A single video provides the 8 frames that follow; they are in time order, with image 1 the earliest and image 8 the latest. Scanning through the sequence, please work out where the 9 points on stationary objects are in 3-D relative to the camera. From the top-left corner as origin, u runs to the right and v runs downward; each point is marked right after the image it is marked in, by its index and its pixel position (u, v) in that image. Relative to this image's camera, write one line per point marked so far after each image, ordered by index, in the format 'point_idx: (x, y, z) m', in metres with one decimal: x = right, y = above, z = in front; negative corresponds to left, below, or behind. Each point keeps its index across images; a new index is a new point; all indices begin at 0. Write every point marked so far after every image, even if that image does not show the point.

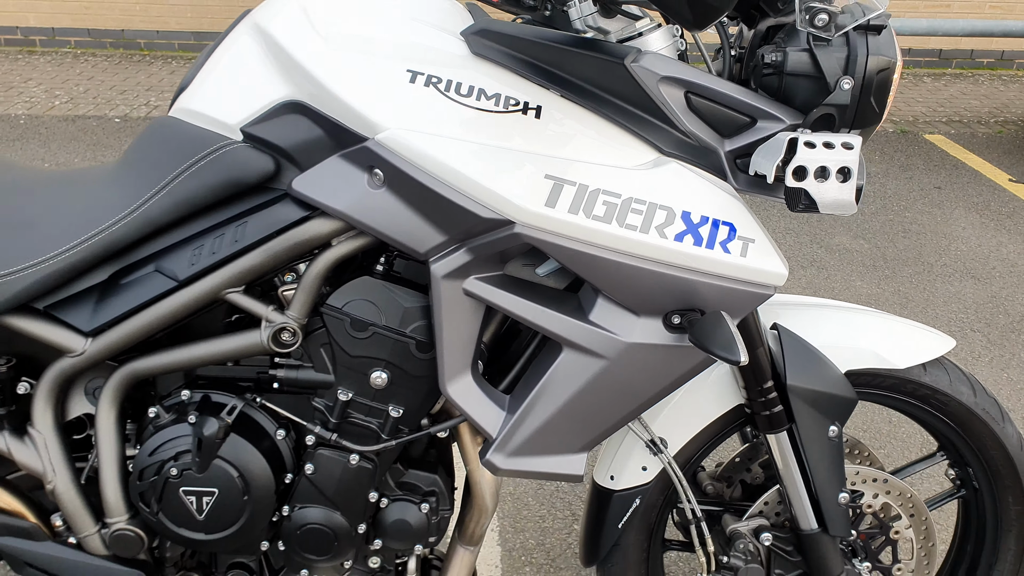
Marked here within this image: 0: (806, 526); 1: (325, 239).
0: (+0.5, -0.4, +1.3) m
1: (-0.3, +0.1, +1.1) m
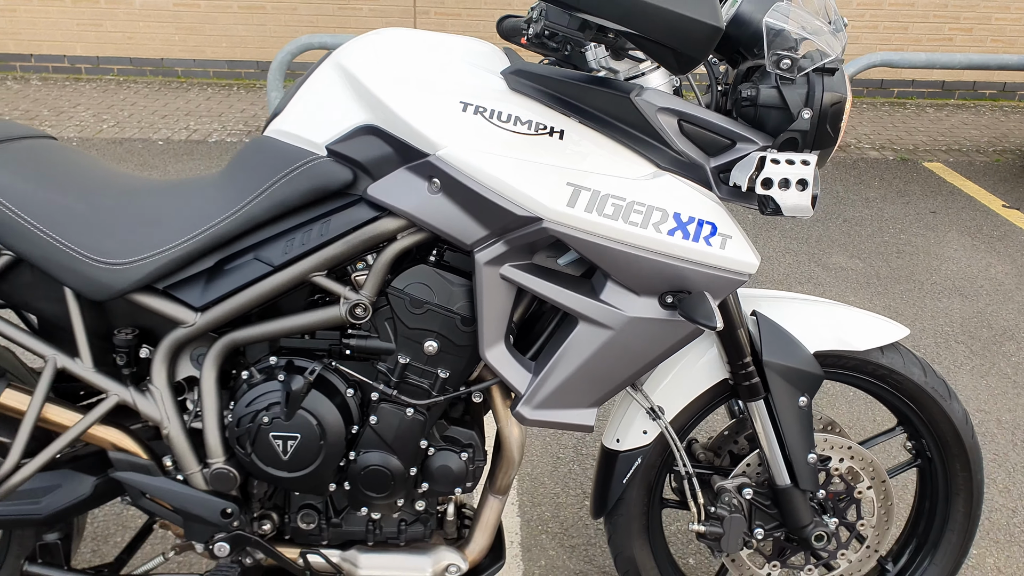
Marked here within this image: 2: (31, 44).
0: (+0.6, -0.4, +1.6) m
1: (-0.2, +0.1, +1.4) m
2: (-4.5, +2.3, +7.2) m
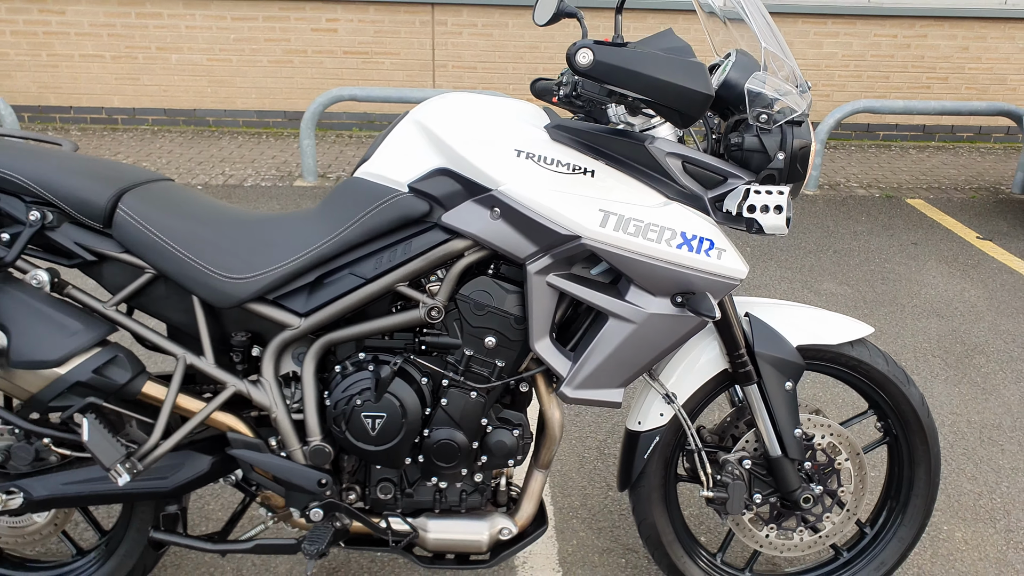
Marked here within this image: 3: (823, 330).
0: (+0.7, -0.4, +1.9) m
1: (-0.1, +0.1, +1.7) m
2: (-4.4, +1.9, +7.6) m
3: (+0.8, -0.1, +1.9) m
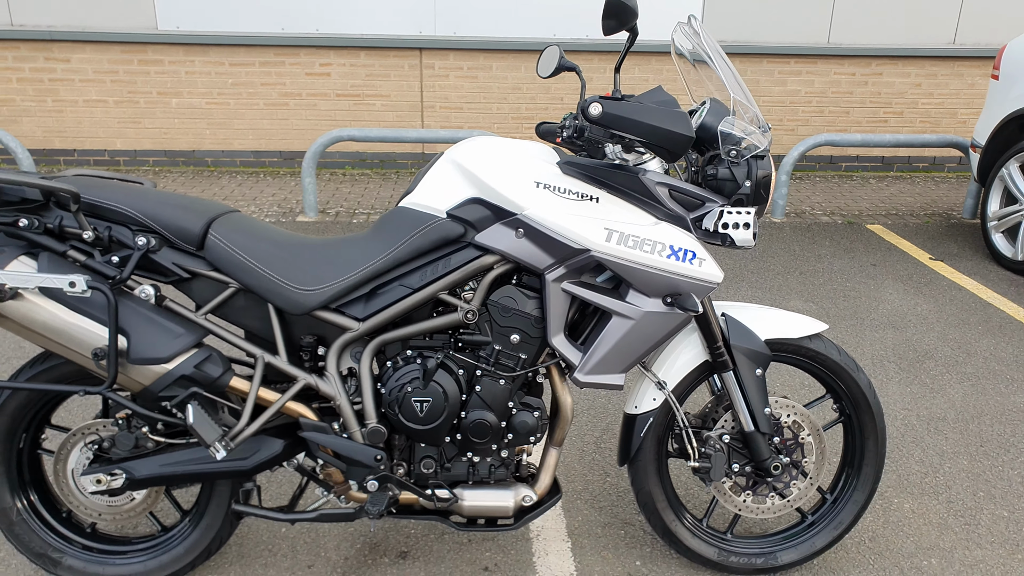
0: (+0.7, -0.4, +2.3) m
1: (-0.1, +0.1, +2.1) m
2: (-4.5, +1.5, +8.0) m
3: (+0.9, -0.1, +2.4) m
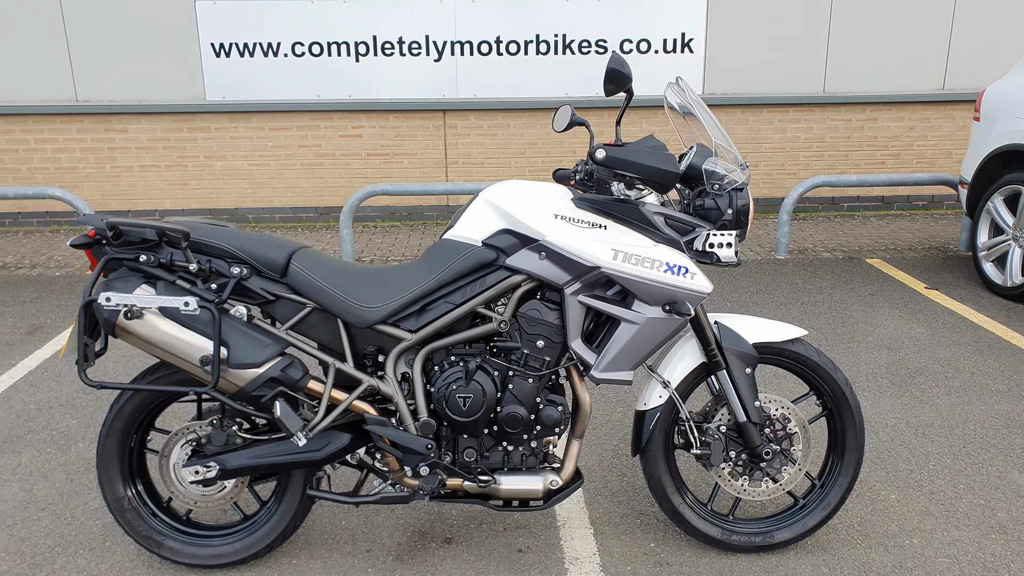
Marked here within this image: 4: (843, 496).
0: (+0.8, -0.5, +2.7) m
1: (0.0, 0.0, +2.6) m
2: (-4.3, +1.0, +8.6) m
3: (+0.9, -0.2, +2.8) m
4: (+1.2, -0.8, +2.8) m
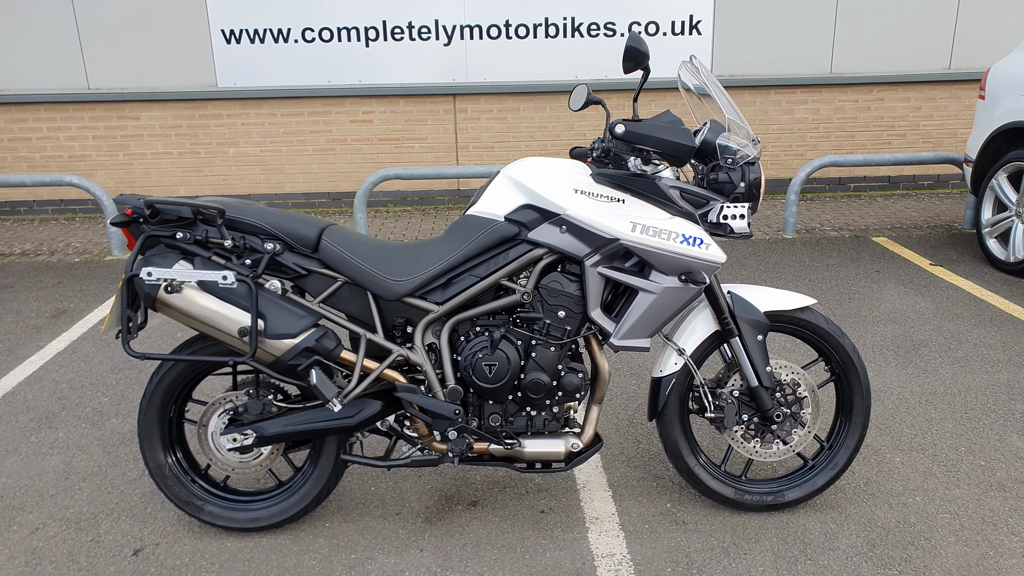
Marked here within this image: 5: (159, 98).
0: (+0.9, -0.4, +2.9) m
1: (+0.1, +0.1, +2.7) m
2: (-4.2, +1.1, +8.8) m
3: (+1.0, -0.1, +2.9) m
4: (+1.3, -0.7, +3.0) m
5: (-3.9, +2.1, +8.4) m
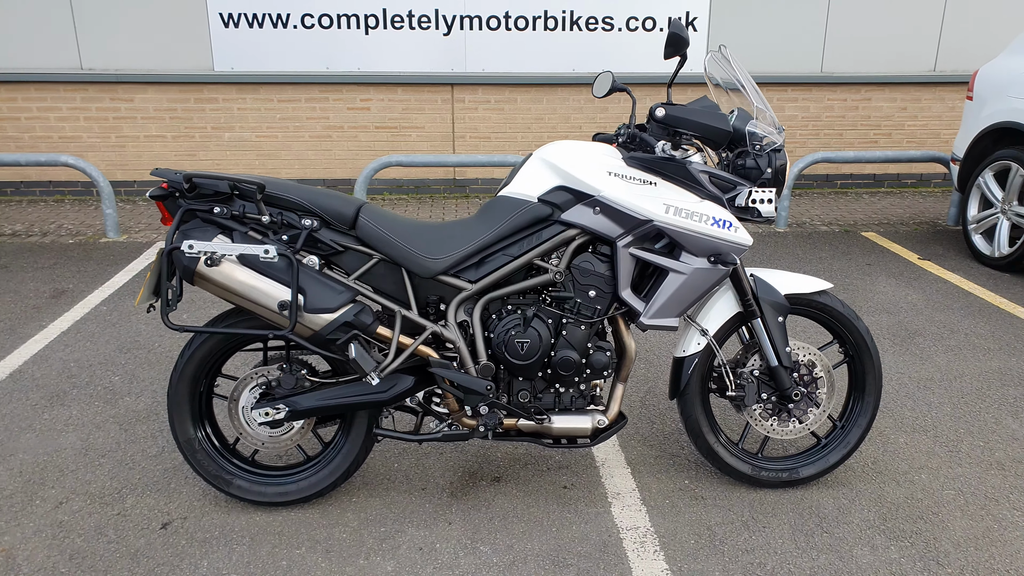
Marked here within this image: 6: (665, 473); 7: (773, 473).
0: (+1.0, -0.3, +3.0) m
1: (+0.2, +0.2, +2.8) m
2: (-4.3, +1.3, +8.7) m
3: (+1.1, 0.0, +3.0) m
4: (+1.4, -0.6, +3.1) m
5: (-3.9, +2.3, +8.3) m
6: (+0.6, -0.8, +3.2) m
7: (+1.0, -0.7, +3.1) m
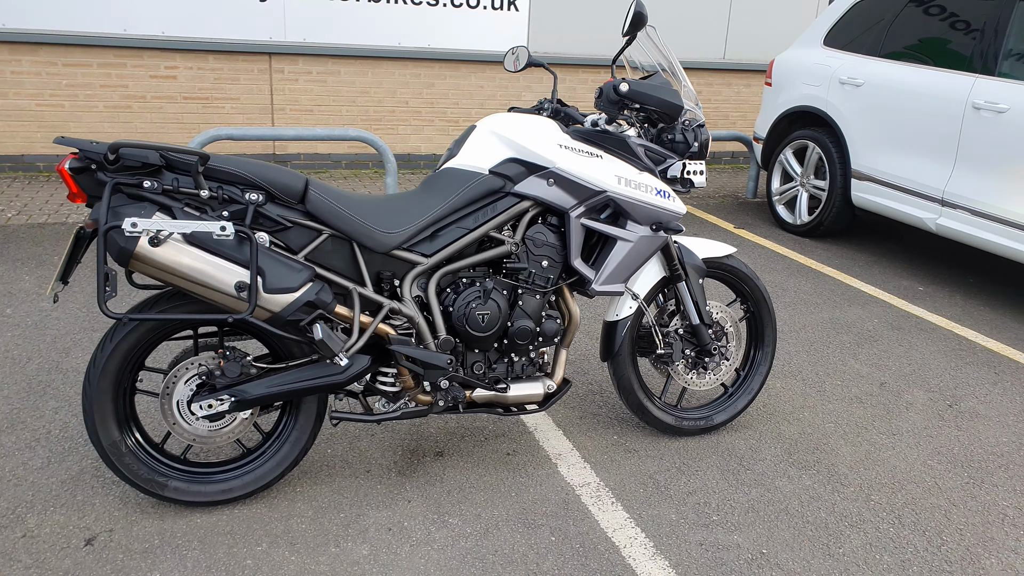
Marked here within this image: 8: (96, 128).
0: (+0.8, -0.1, +3.3) m
1: (+0.1, +0.3, +2.9) m
2: (-6.0, +1.3, +7.2) m
3: (+0.9, +0.2, +3.3) m
4: (+1.1, -0.4, +3.5) m
5: (-5.5, +2.3, +7.0) m
6: (+0.4, -0.6, +3.4) m
7: (+0.8, -0.6, +3.4) m
8: (-4.2, +1.6, +7.8) m
